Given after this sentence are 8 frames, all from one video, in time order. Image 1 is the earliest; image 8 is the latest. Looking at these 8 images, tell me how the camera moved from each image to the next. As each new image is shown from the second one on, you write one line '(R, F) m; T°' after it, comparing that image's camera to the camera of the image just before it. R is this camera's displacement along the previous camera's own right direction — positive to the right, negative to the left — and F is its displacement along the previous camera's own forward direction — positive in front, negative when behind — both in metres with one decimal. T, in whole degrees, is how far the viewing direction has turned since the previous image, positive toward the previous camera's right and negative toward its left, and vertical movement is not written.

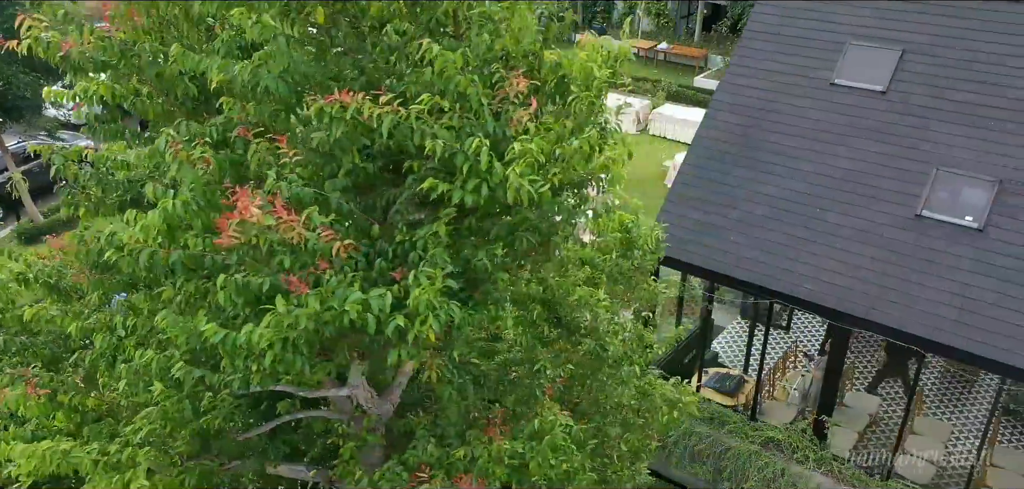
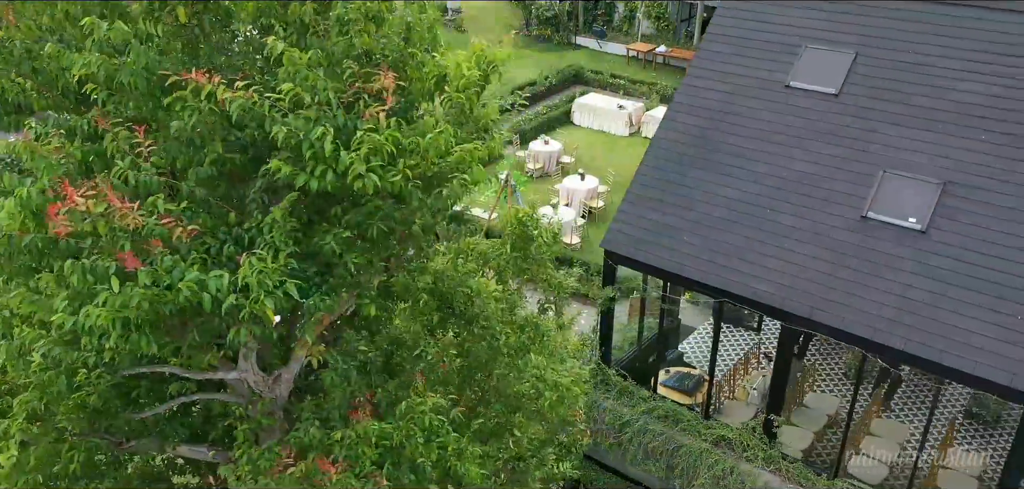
(+0.7, -0.2) m; -1°
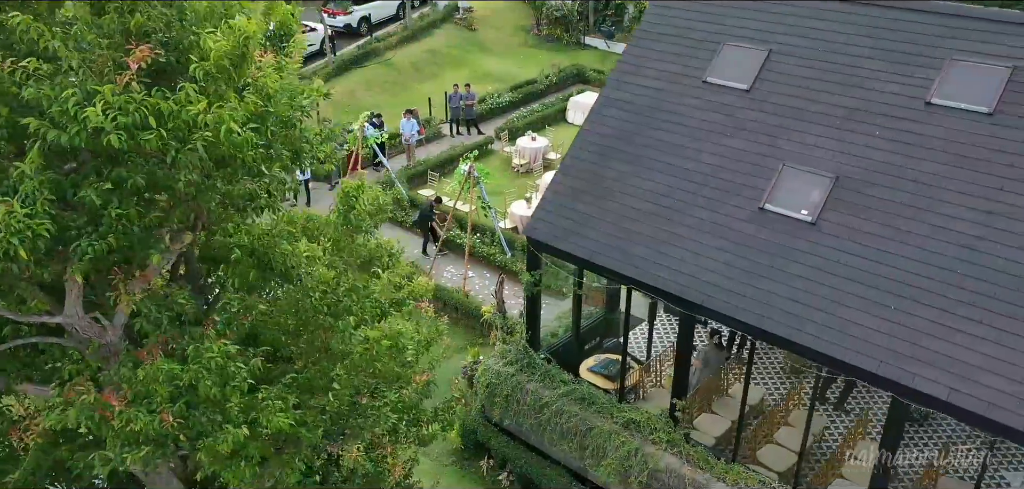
(+1.5, -0.4) m; -3°
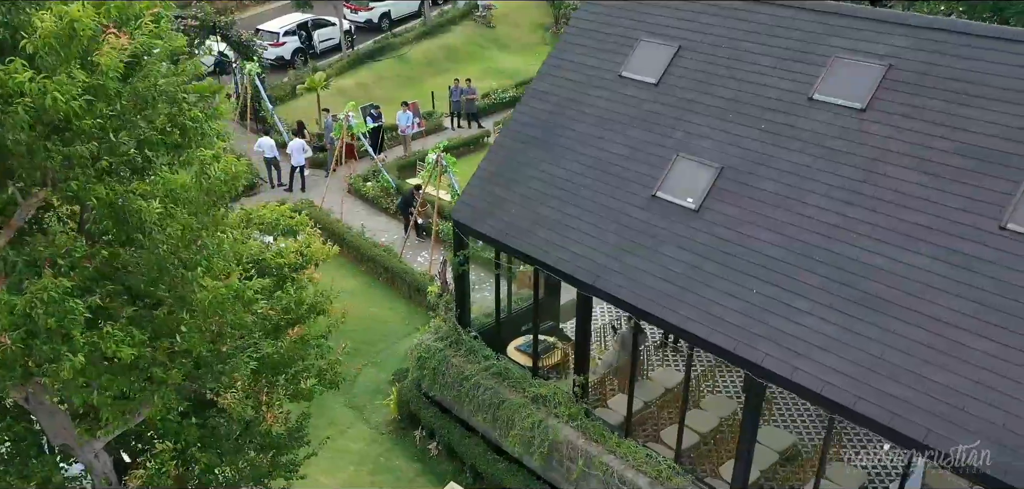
(+1.8, -0.6) m; -4°
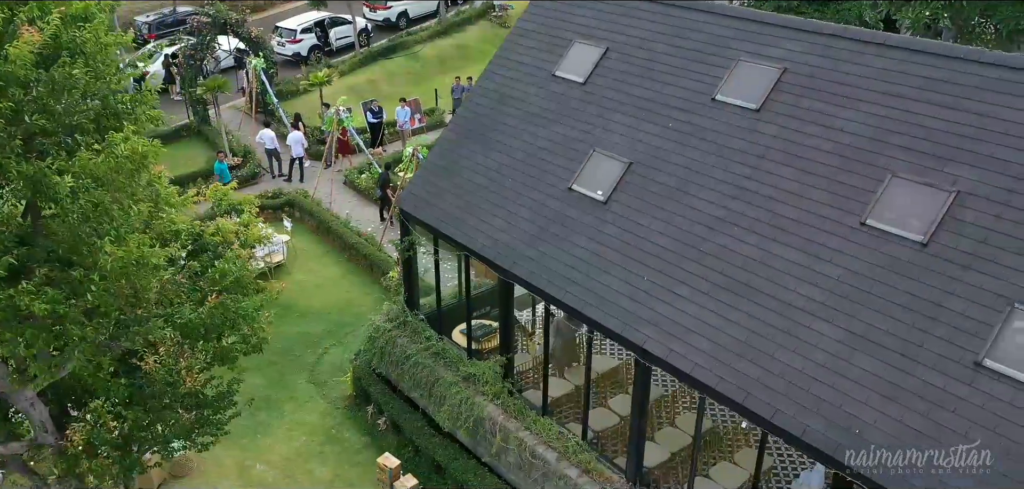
(+1.6, -0.6) m; -3°
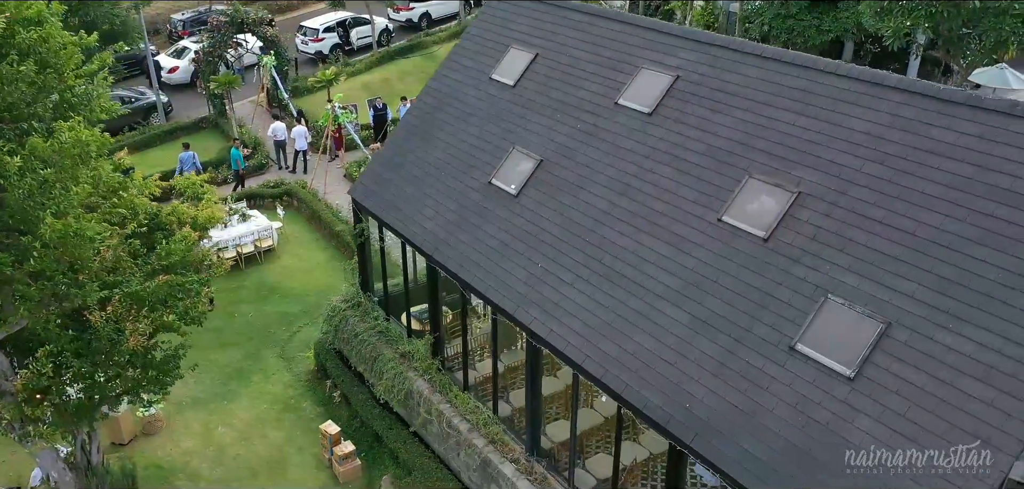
(+1.8, -0.9) m; -4°
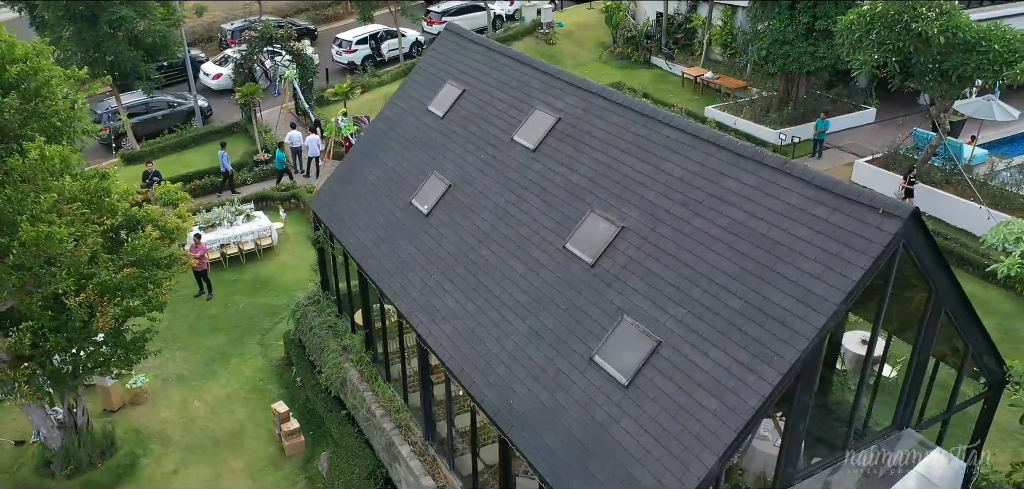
(+2.5, -1.5) m; -5°
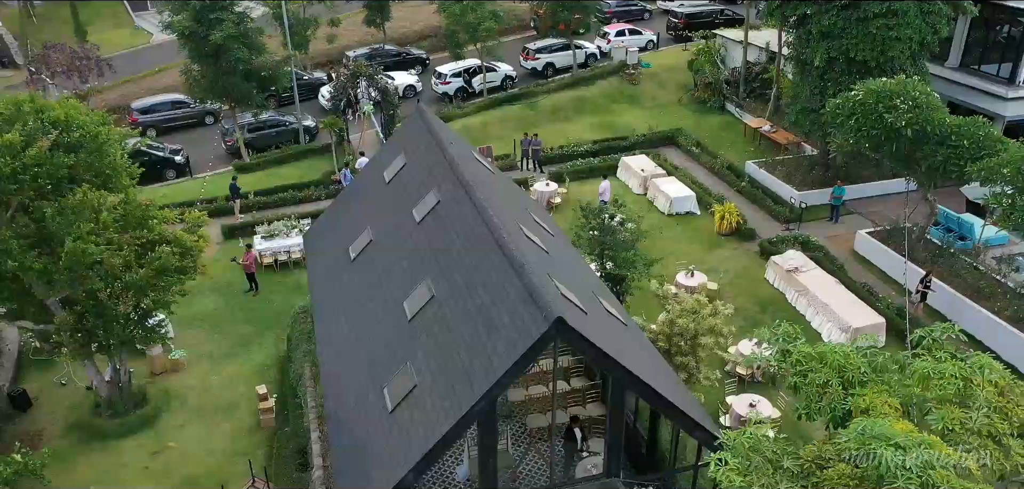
(+5.3, -2.8) m; -12°
